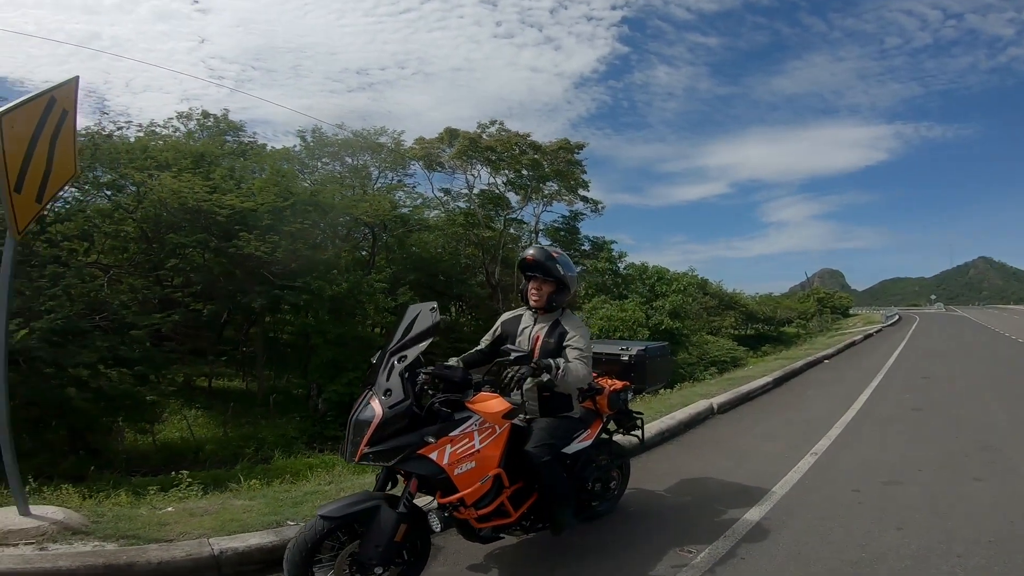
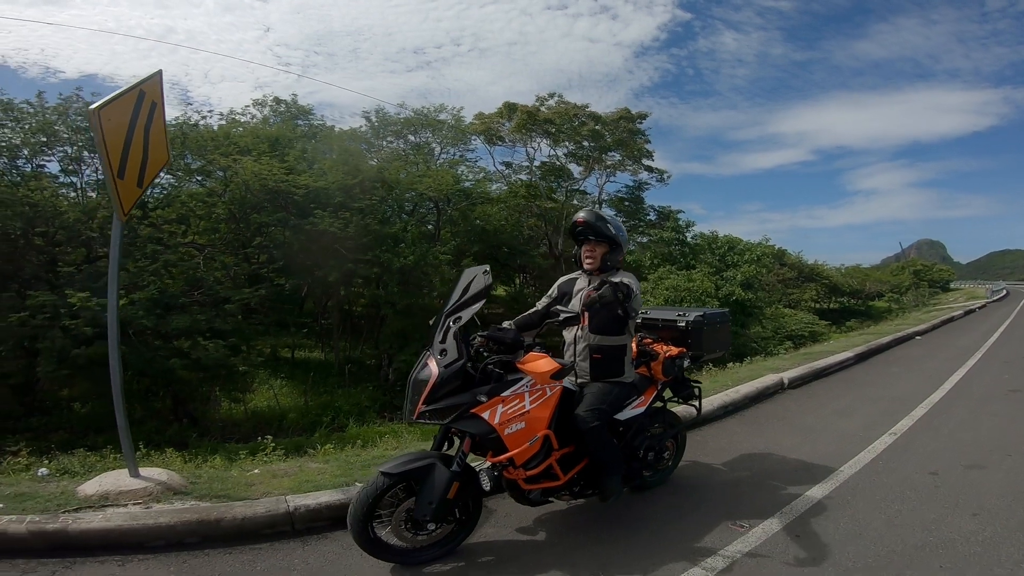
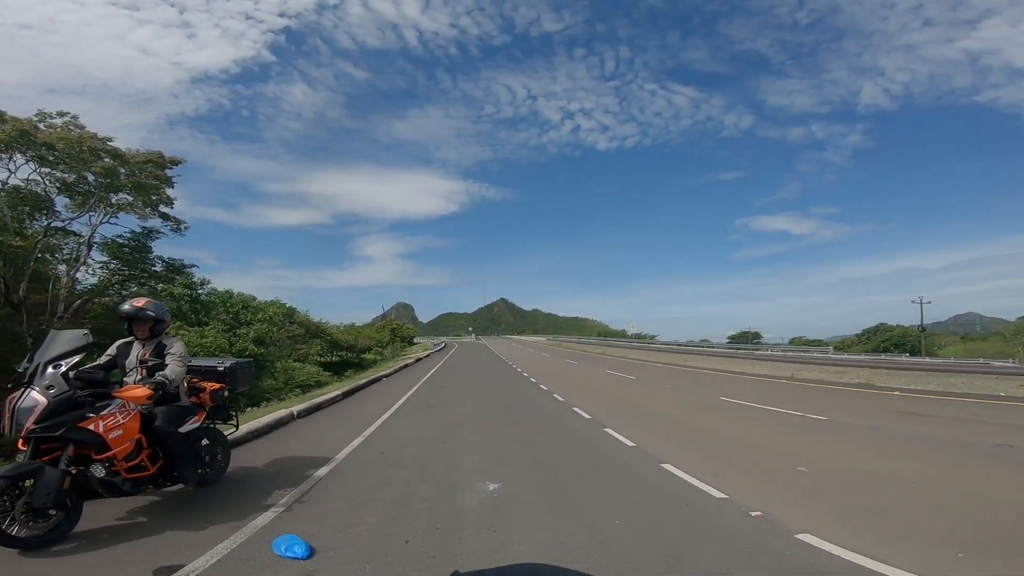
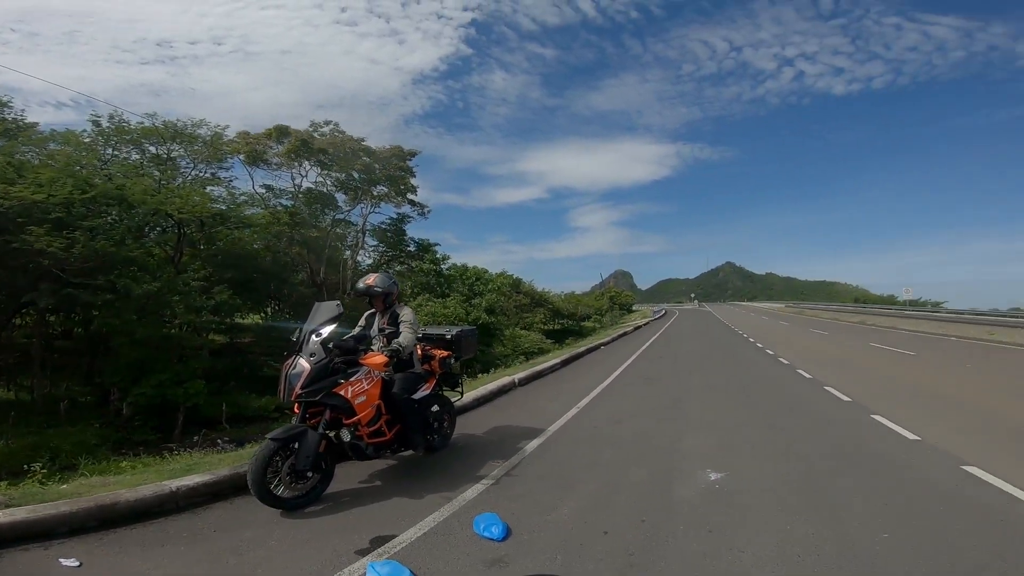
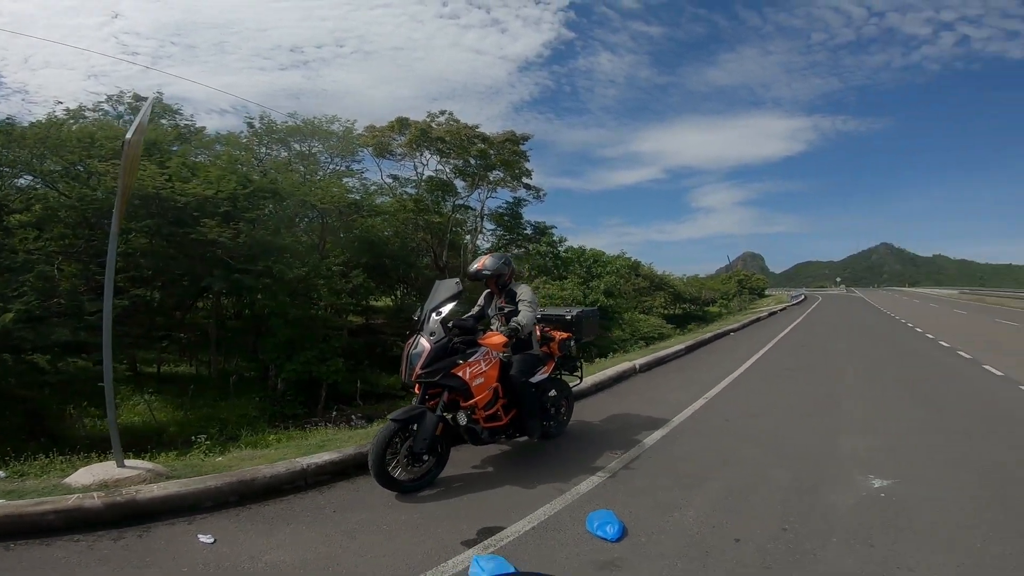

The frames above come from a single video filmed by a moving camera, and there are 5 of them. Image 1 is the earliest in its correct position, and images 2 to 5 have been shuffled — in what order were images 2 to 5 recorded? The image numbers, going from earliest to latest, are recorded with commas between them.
2, 5, 4, 3
